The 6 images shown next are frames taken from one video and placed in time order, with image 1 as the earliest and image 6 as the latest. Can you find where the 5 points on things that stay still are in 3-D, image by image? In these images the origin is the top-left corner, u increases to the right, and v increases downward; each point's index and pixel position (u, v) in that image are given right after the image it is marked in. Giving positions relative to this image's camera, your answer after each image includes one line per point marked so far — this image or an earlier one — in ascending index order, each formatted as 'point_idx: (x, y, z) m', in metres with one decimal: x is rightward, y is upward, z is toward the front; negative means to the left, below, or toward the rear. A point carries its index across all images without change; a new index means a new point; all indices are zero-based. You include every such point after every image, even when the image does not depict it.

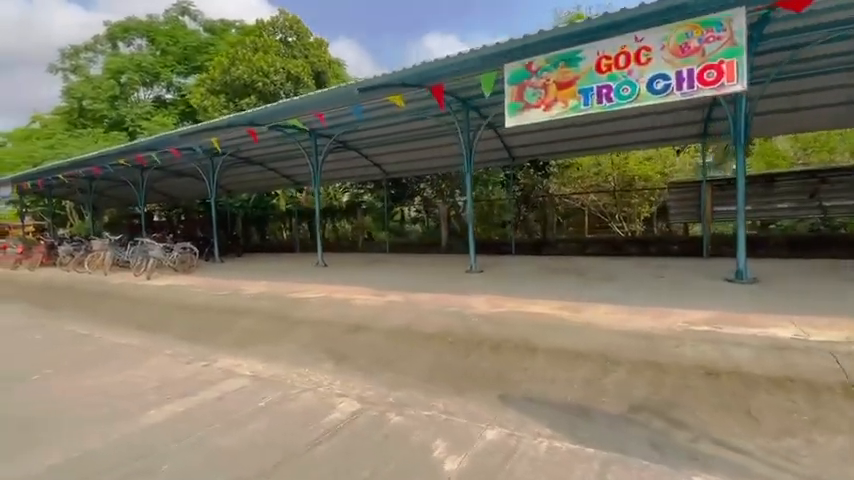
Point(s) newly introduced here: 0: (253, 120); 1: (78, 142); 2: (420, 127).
0: (-3.4, +2.4, +8.0) m
1: (-15.2, +4.3, +17.3) m
2: (-0.2, +2.7, +9.6) m
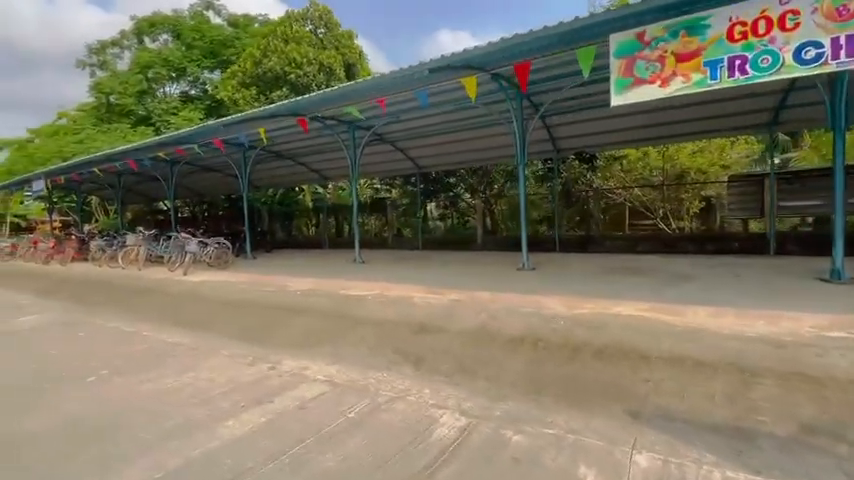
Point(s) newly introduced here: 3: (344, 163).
0: (-2.4, +2.5, +7.6) m
1: (-13.9, +4.5, +17.3) m
2: (+0.9, +2.8, +9.1) m
3: (-2.9, +2.6, +13.6) m
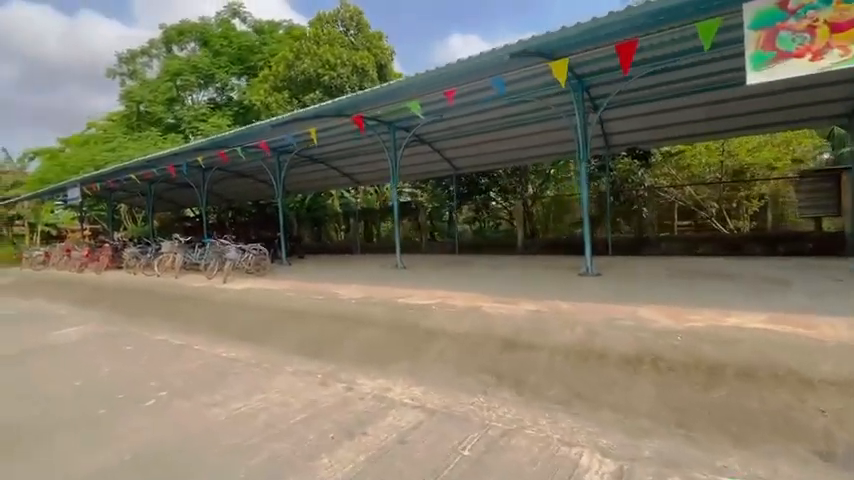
0: (-1.4, +2.4, +7.2) m
1: (-12.6, +4.2, +17.4) m
2: (+1.9, +2.7, +8.6) m
3: (-1.7, +2.5, +13.3) m
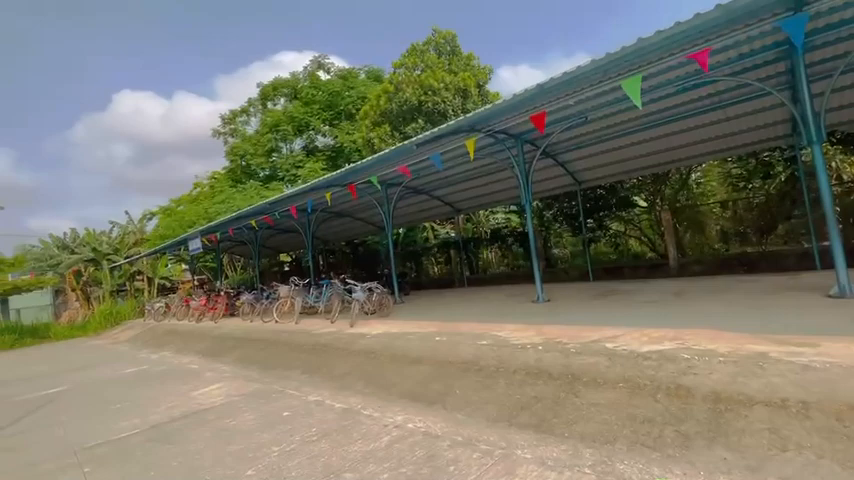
0: (+1.1, +2.0, +6.2) m
1: (-8.4, +2.0, +18.1) m
2: (+4.6, +2.4, +7.1) m
3: (+1.8, +1.5, +12.2) m
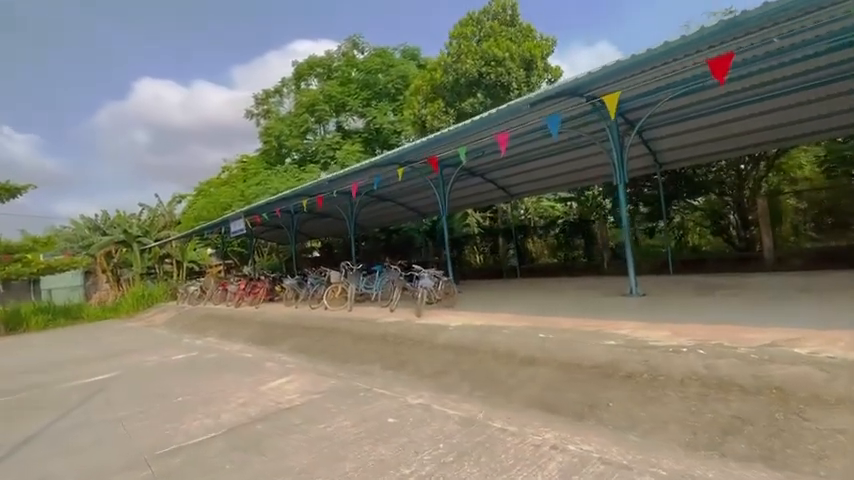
0: (+2.5, +2.2, +5.3) m
1: (-6.5, +2.8, +17.5) m
2: (+6.0, +2.6, +6.0) m
3: (+3.5, +1.9, +11.2) m
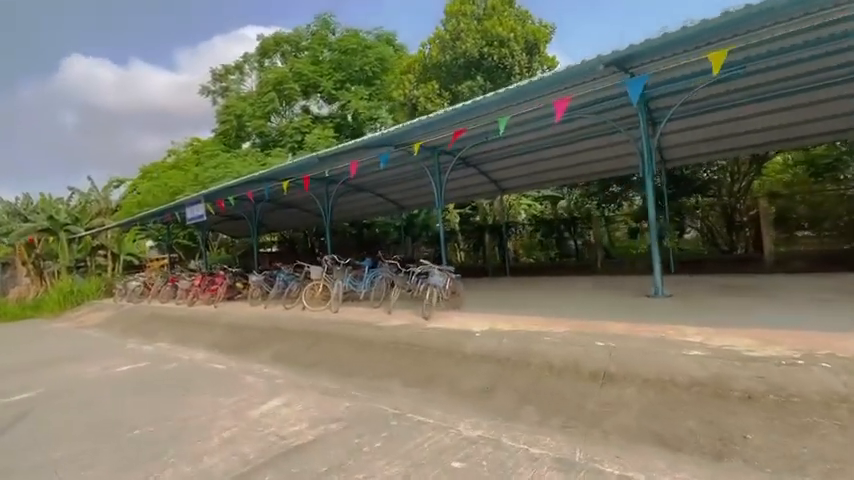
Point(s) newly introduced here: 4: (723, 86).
0: (+3.0, +2.3, +4.6) m
1: (-7.4, +3.1, +15.7) m
2: (+6.4, +2.6, +5.7) m
3: (+3.2, +2.0, +10.6) m
4: (+5.1, +2.6, +6.8) m
